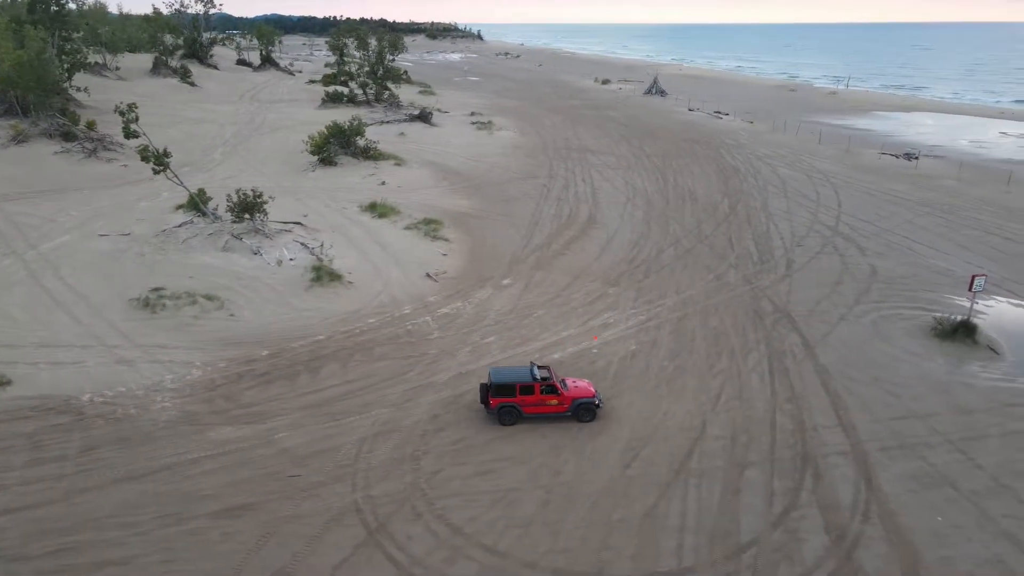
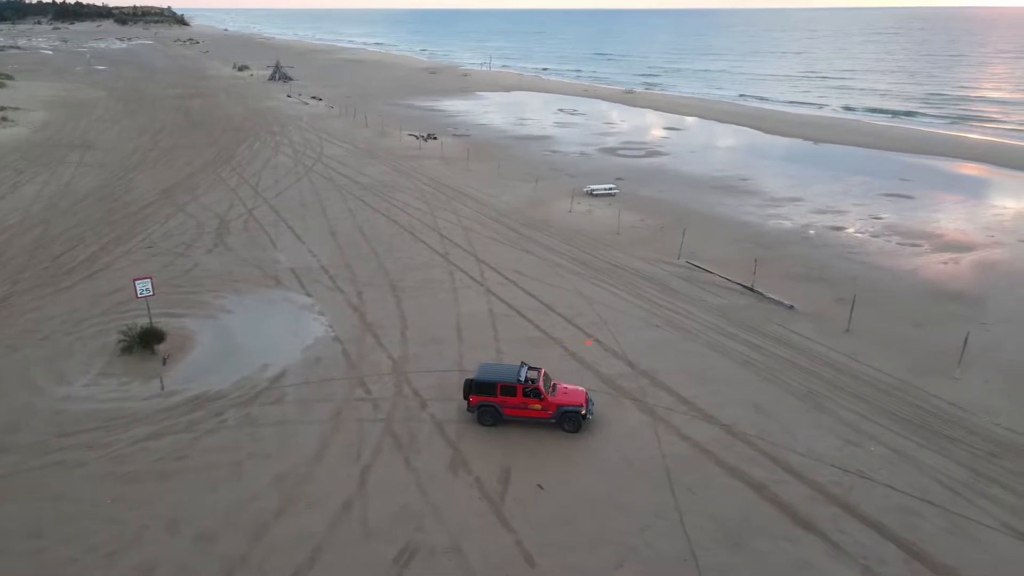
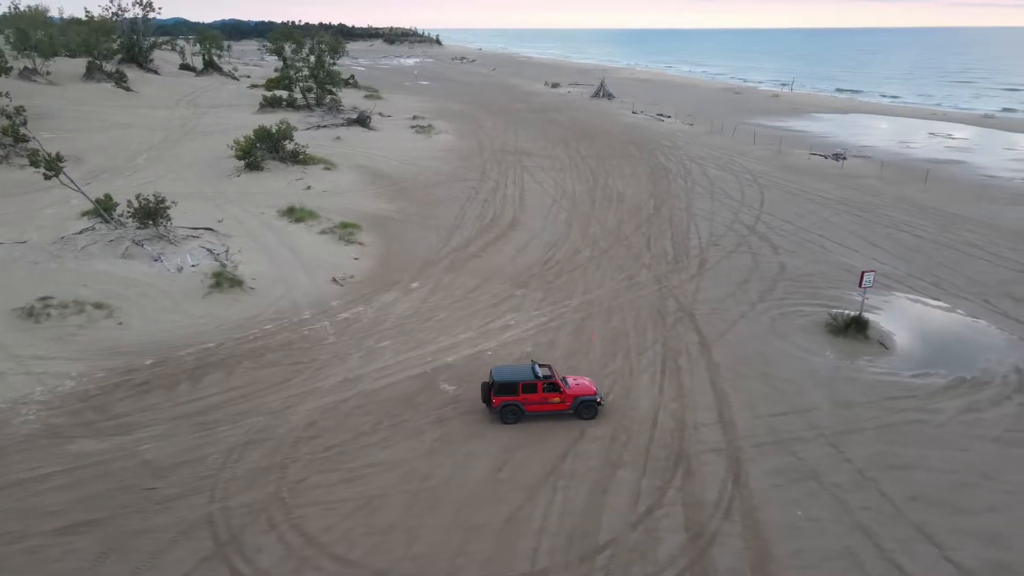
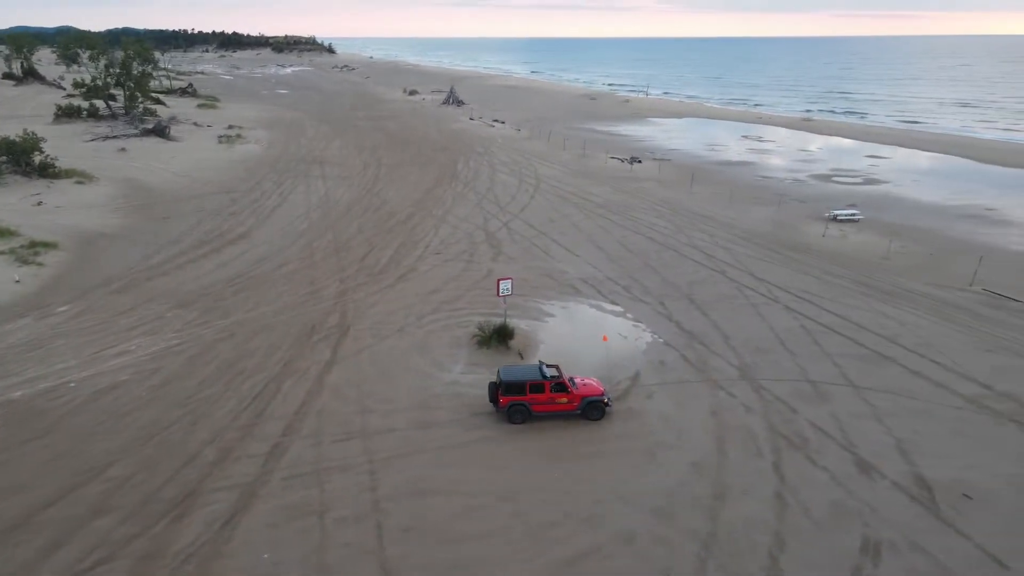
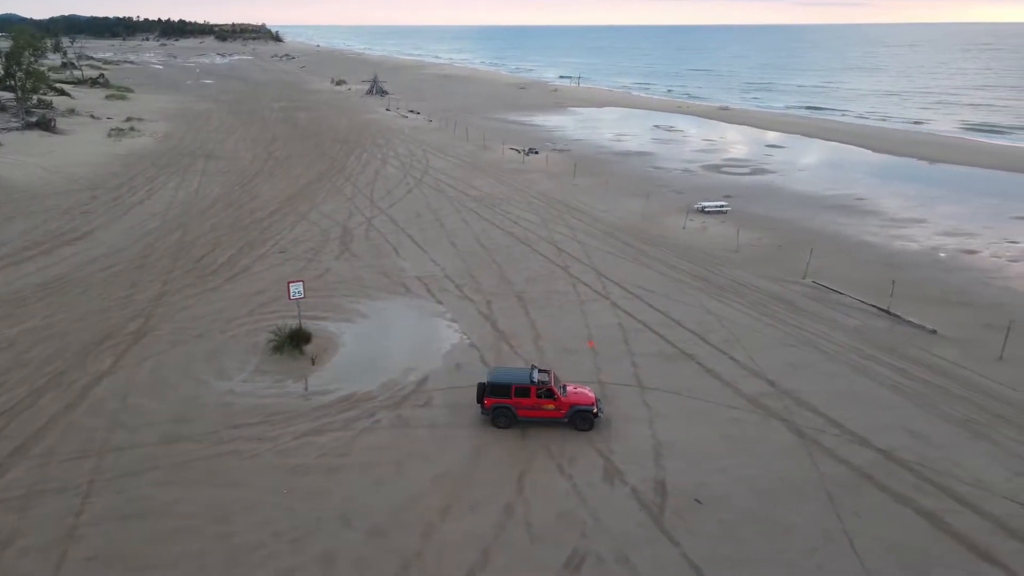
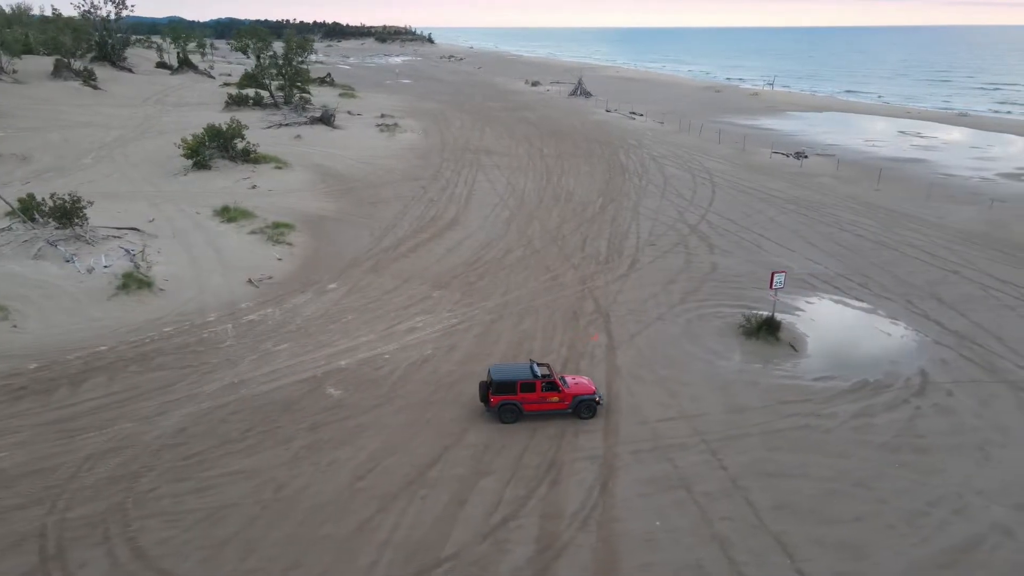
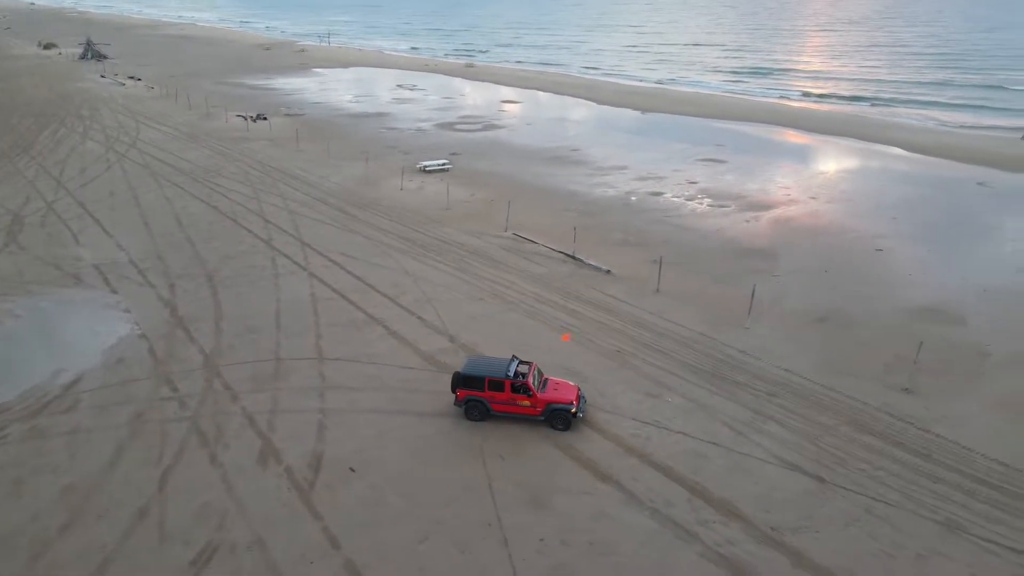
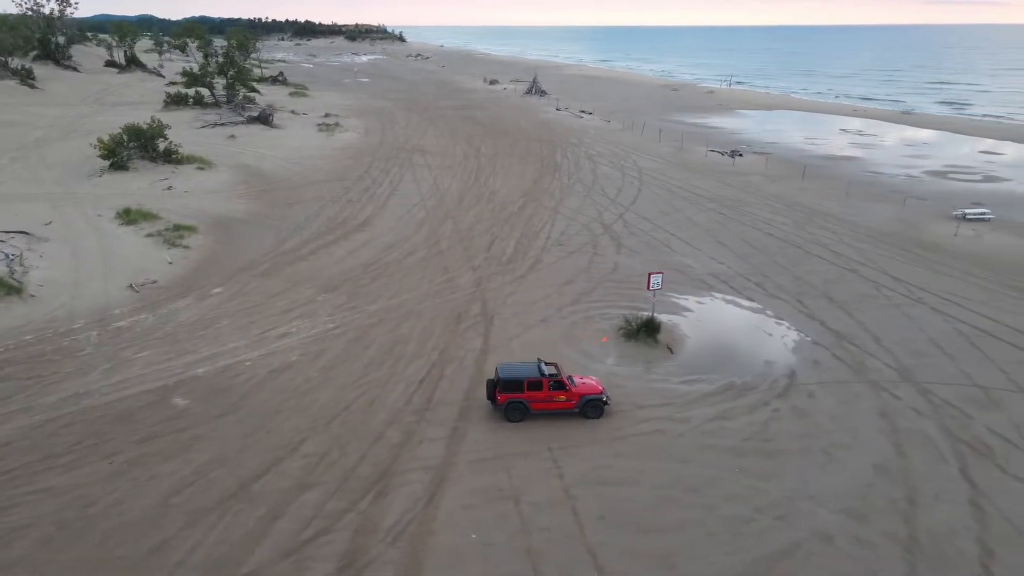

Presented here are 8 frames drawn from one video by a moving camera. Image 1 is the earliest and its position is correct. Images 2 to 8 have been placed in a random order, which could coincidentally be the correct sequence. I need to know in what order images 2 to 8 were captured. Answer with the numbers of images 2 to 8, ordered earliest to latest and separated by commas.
3, 6, 8, 4, 5, 2, 7
